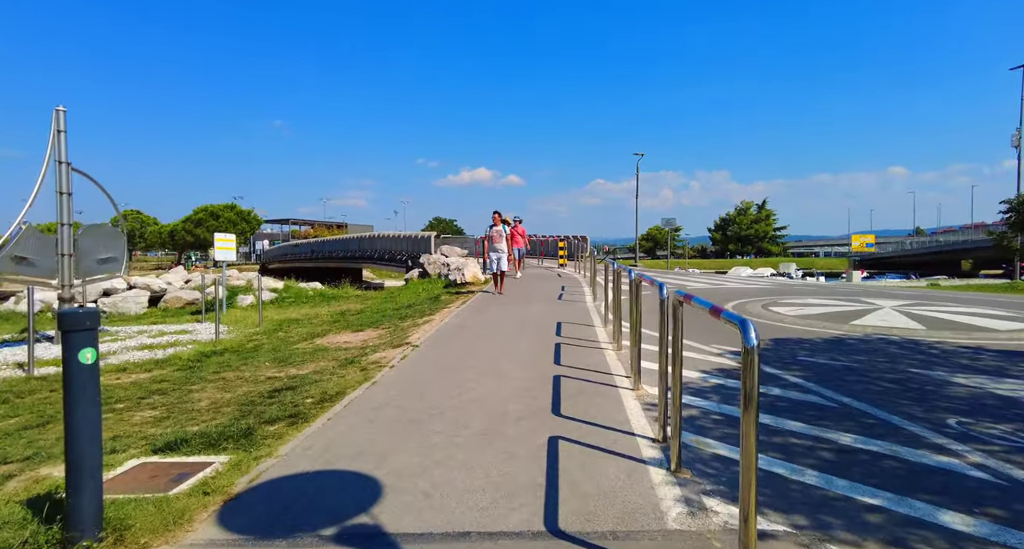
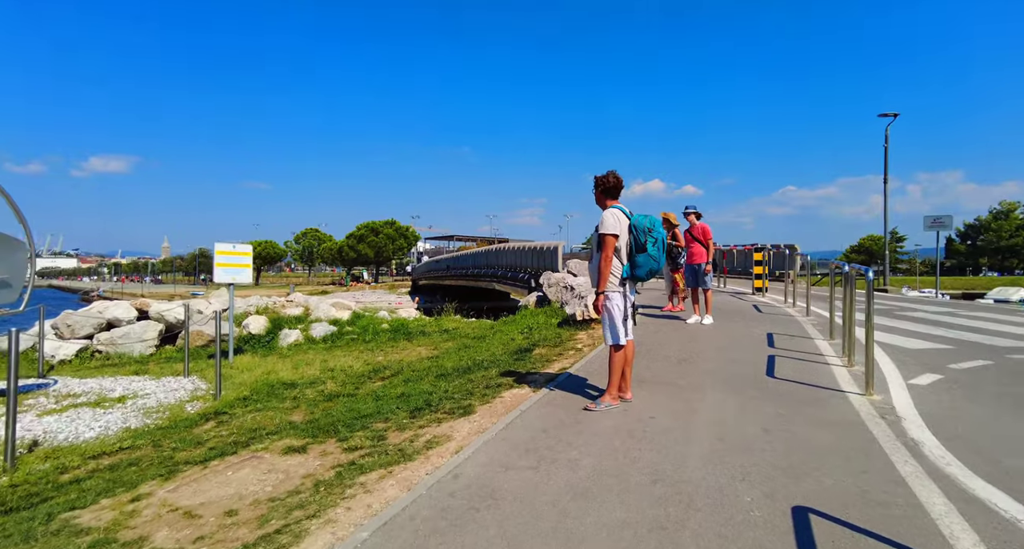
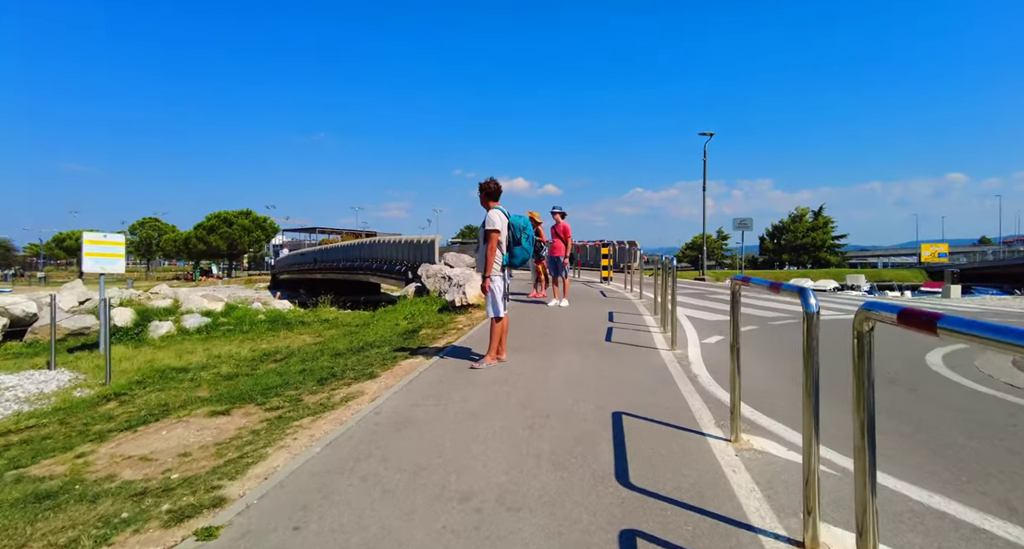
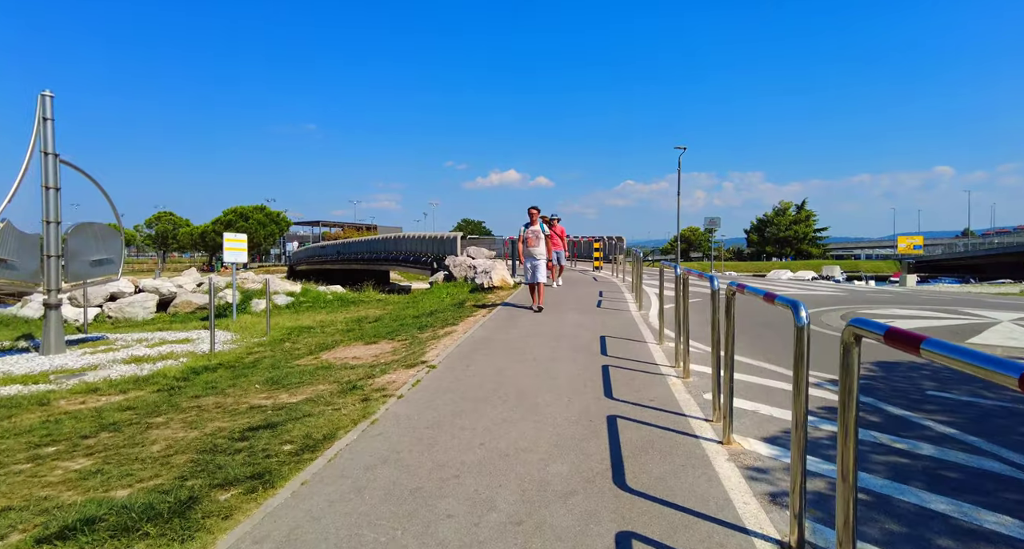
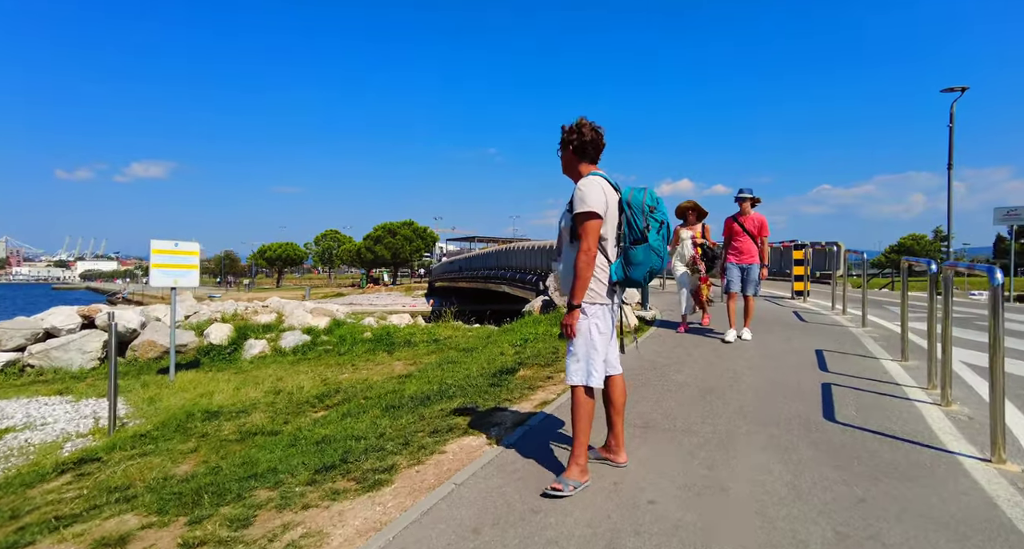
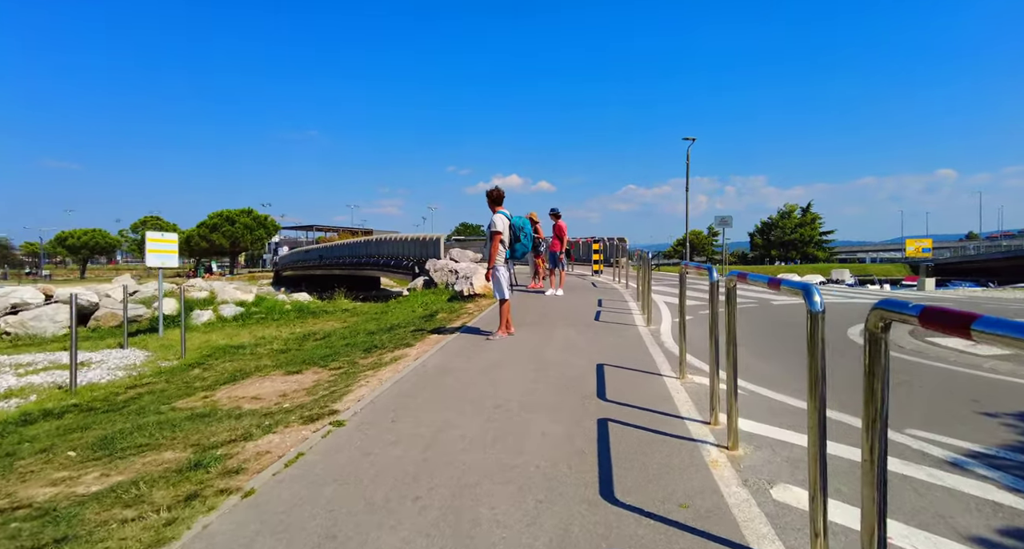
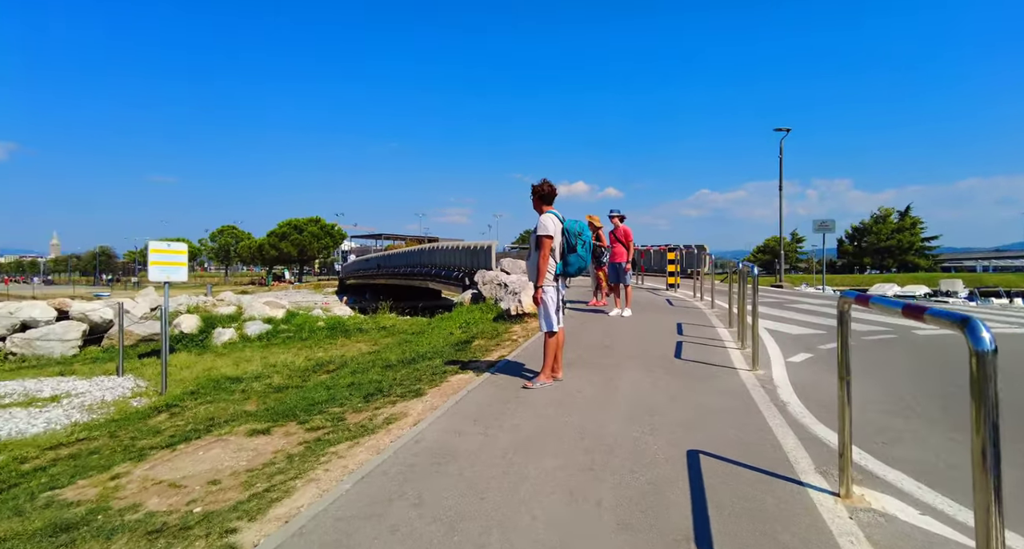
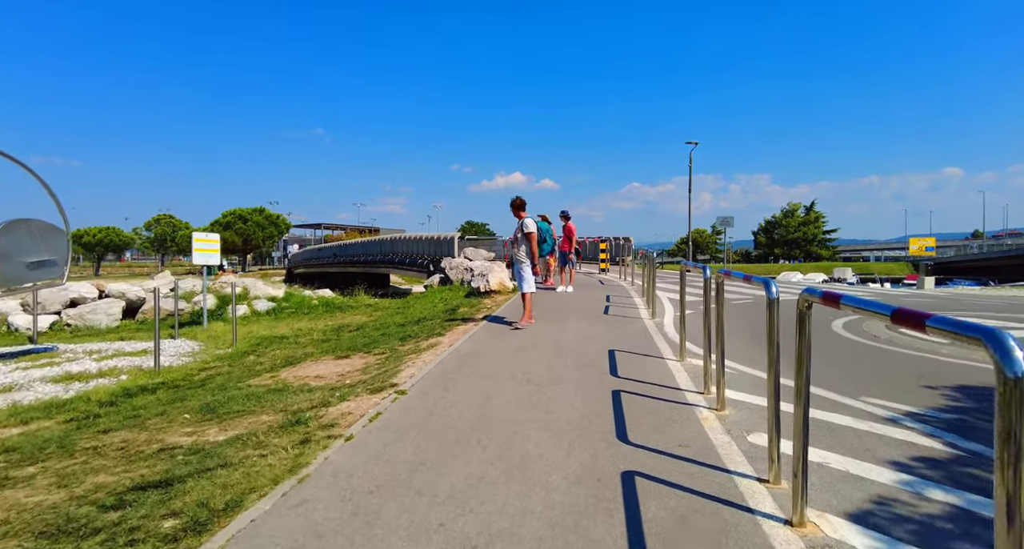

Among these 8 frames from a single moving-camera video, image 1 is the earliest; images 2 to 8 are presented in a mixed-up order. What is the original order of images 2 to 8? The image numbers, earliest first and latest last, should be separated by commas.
4, 8, 6, 3, 7, 2, 5
